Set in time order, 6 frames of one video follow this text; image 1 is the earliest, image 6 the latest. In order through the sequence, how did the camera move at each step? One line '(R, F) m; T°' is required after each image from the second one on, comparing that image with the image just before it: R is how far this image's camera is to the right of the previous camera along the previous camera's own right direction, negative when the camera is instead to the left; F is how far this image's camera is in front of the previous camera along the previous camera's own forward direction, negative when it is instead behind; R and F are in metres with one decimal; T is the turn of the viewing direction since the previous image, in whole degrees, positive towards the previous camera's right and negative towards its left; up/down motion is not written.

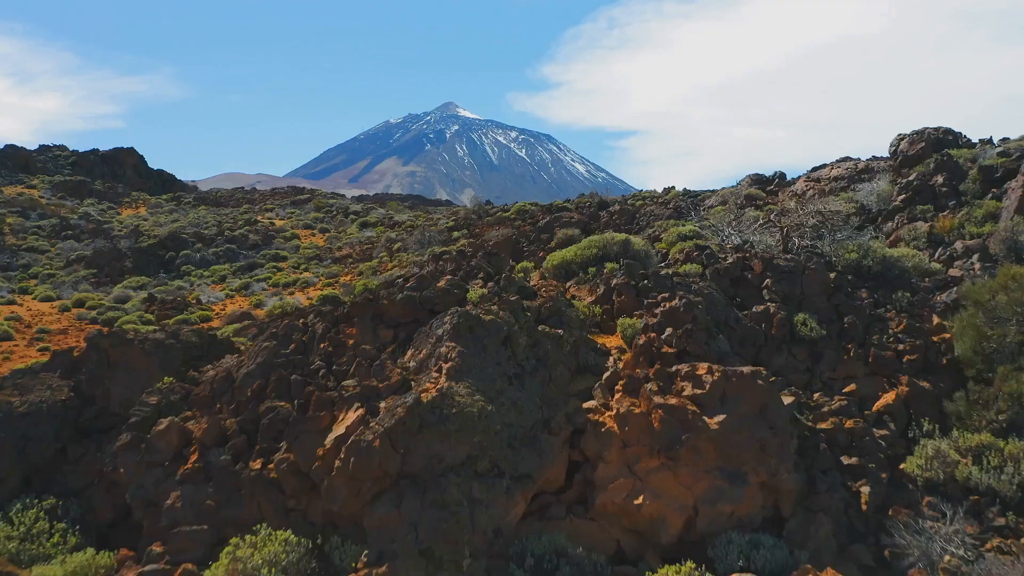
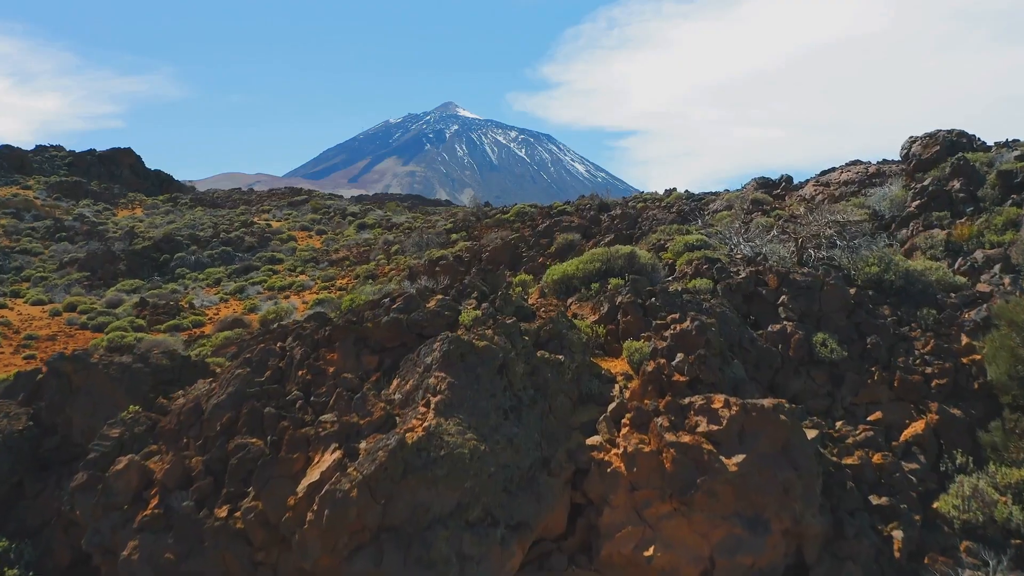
(0.0, +0.5) m; 0°
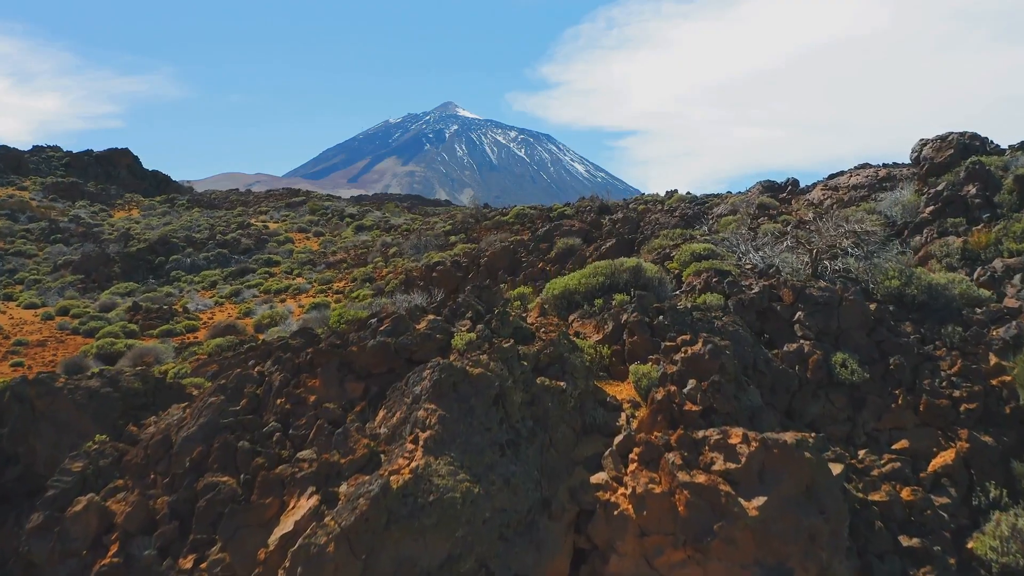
(0.0, +0.5) m; 0°
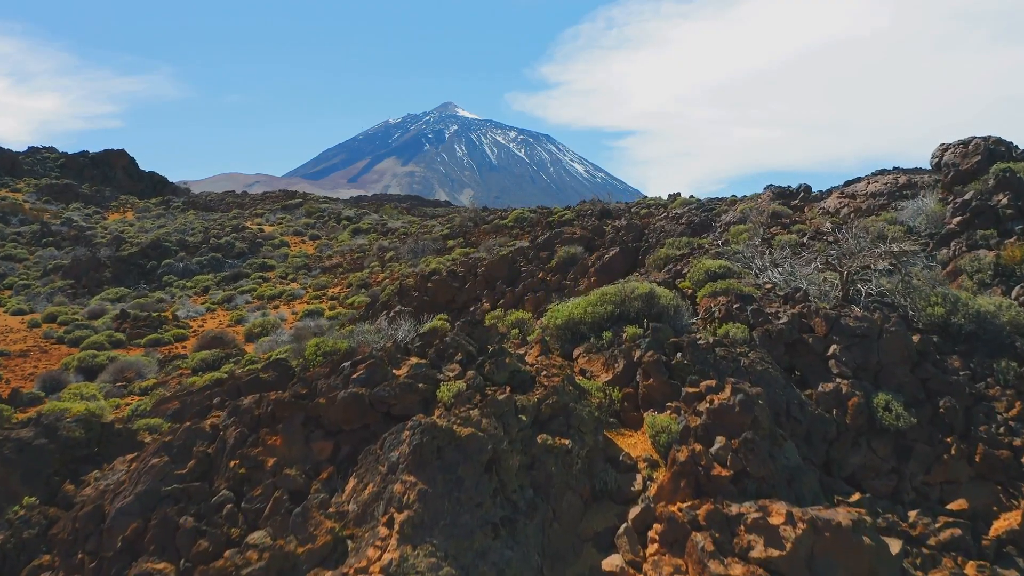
(0.0, +0.8) m; 0°
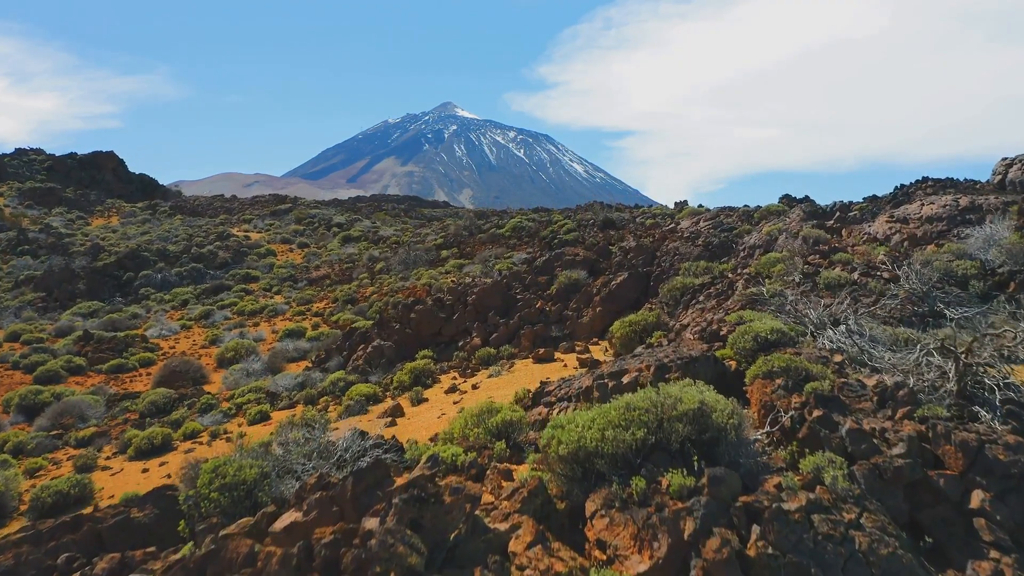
(+0.1, +2.1) m; 0°
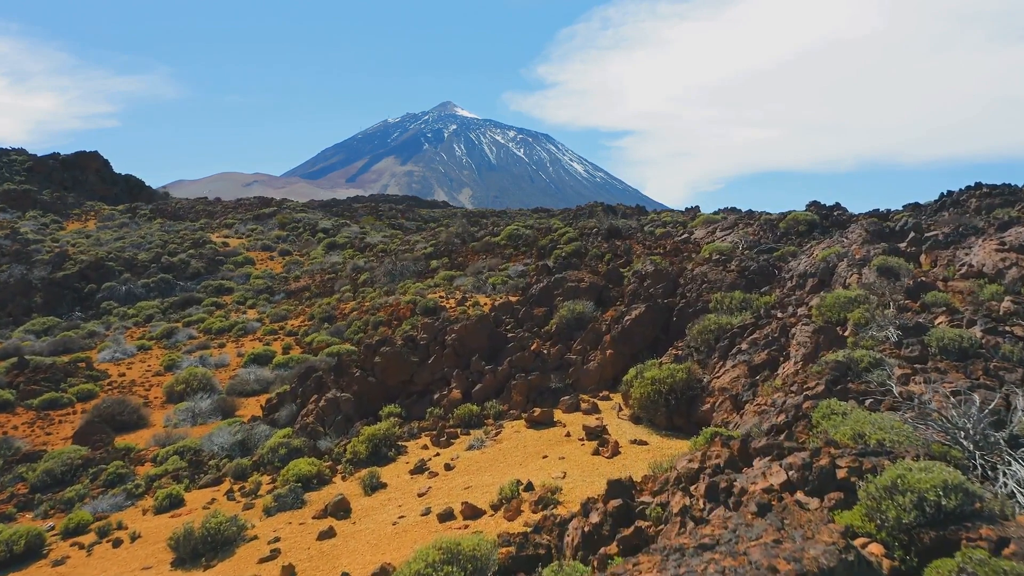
(+0.2, +3.0) m; 0°
